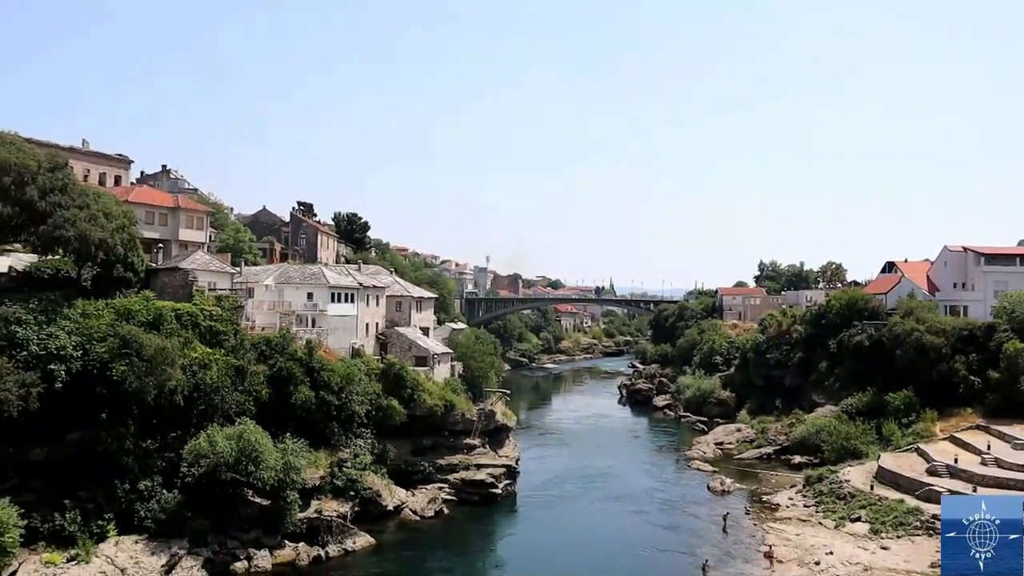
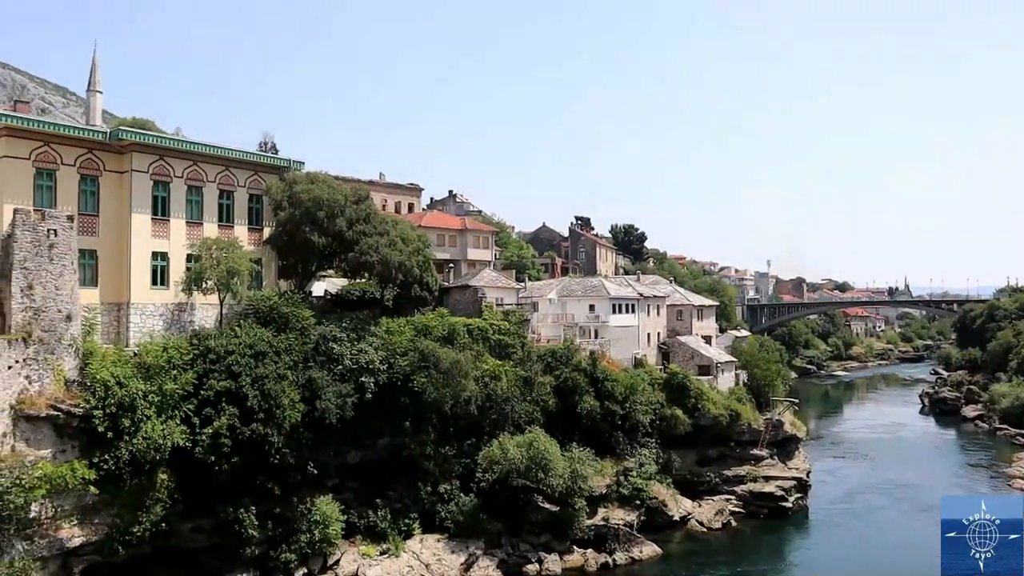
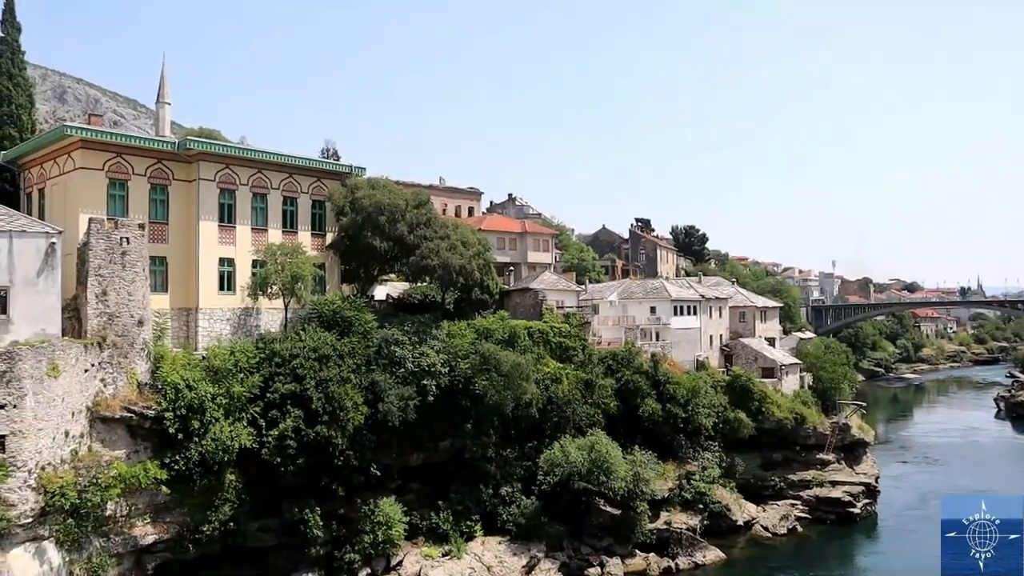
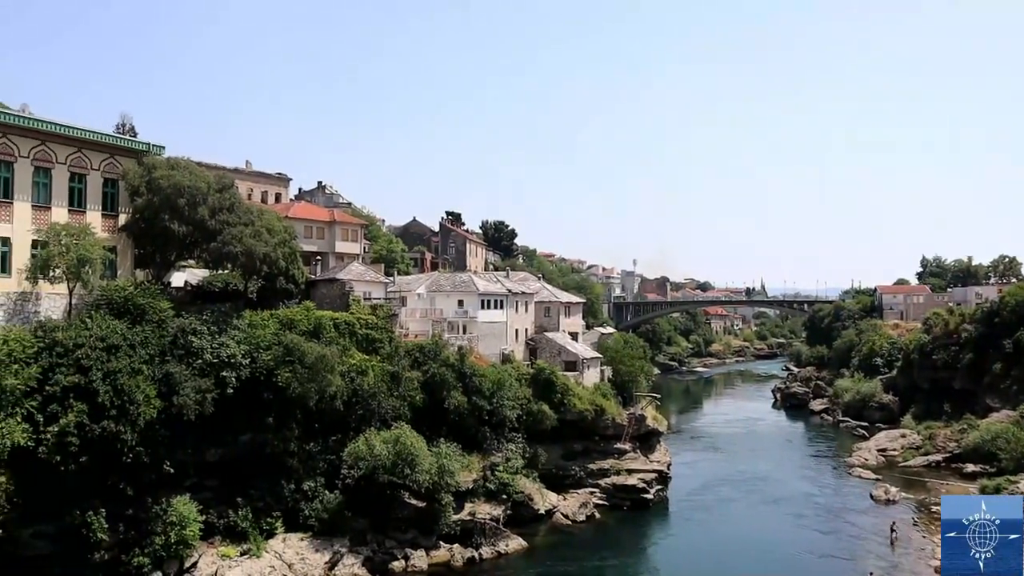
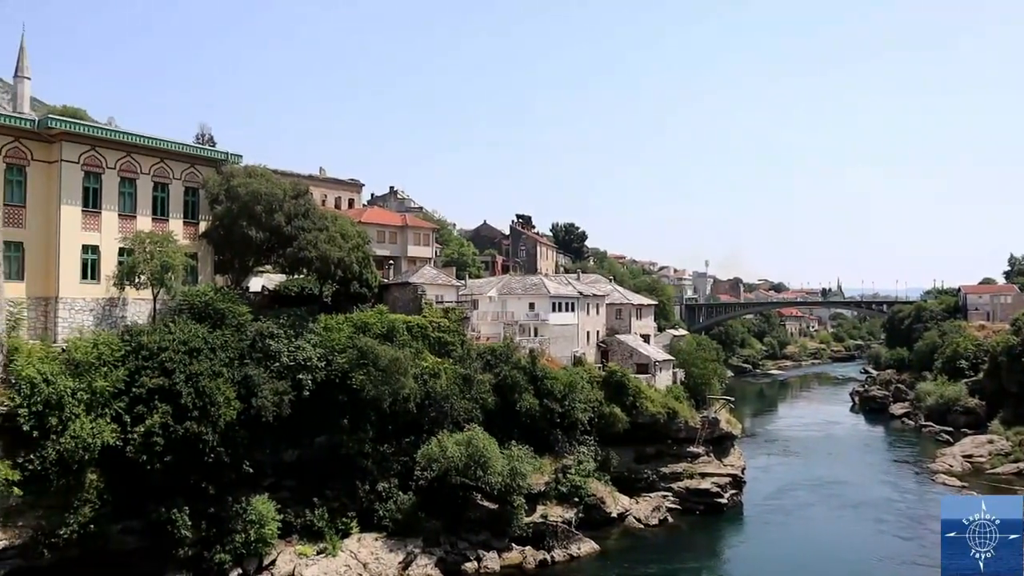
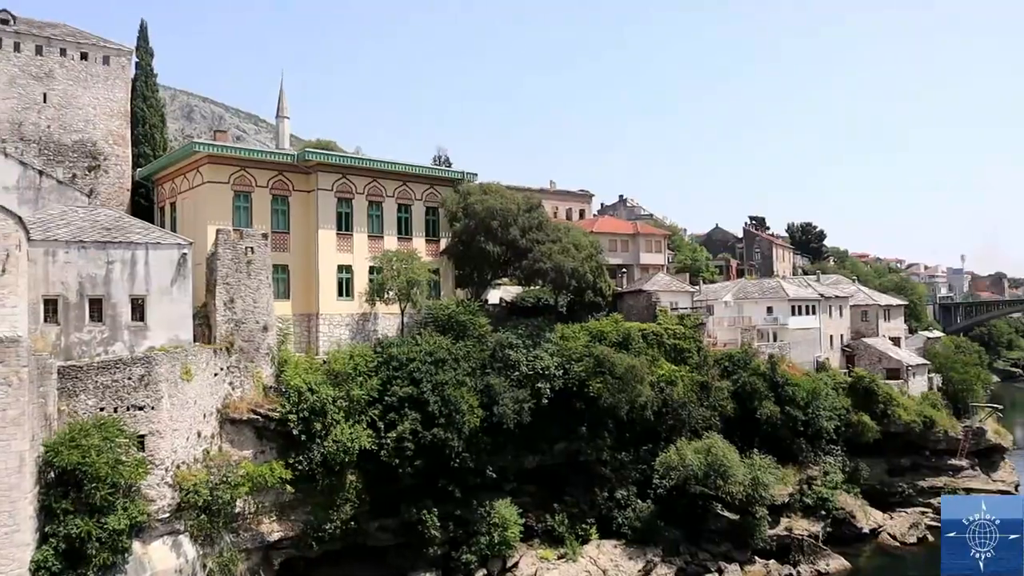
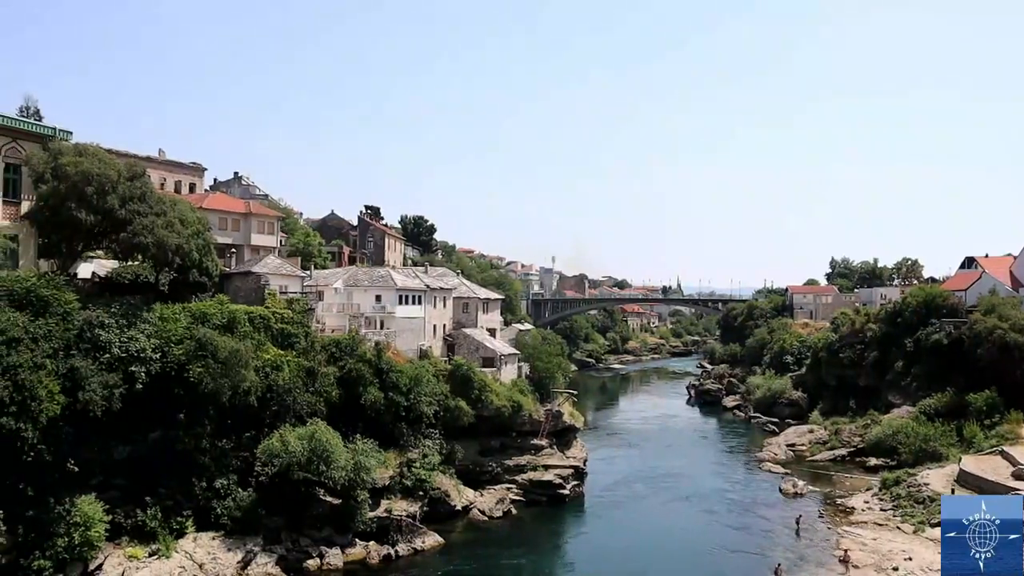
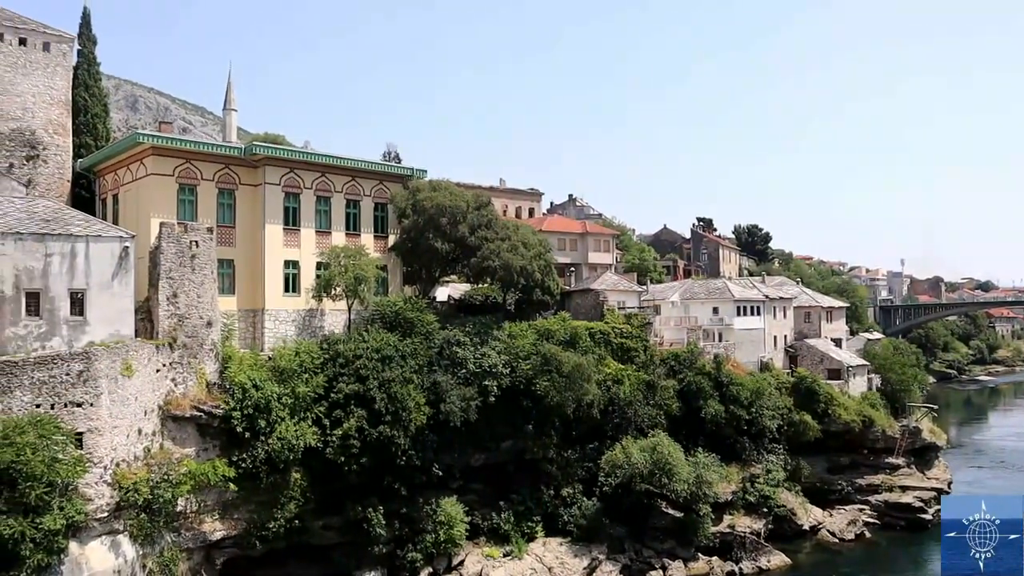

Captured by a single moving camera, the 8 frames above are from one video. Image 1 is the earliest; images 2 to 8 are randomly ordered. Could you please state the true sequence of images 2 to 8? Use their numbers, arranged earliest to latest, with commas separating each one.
7, 4, 5, 2, 3, 8, 6
